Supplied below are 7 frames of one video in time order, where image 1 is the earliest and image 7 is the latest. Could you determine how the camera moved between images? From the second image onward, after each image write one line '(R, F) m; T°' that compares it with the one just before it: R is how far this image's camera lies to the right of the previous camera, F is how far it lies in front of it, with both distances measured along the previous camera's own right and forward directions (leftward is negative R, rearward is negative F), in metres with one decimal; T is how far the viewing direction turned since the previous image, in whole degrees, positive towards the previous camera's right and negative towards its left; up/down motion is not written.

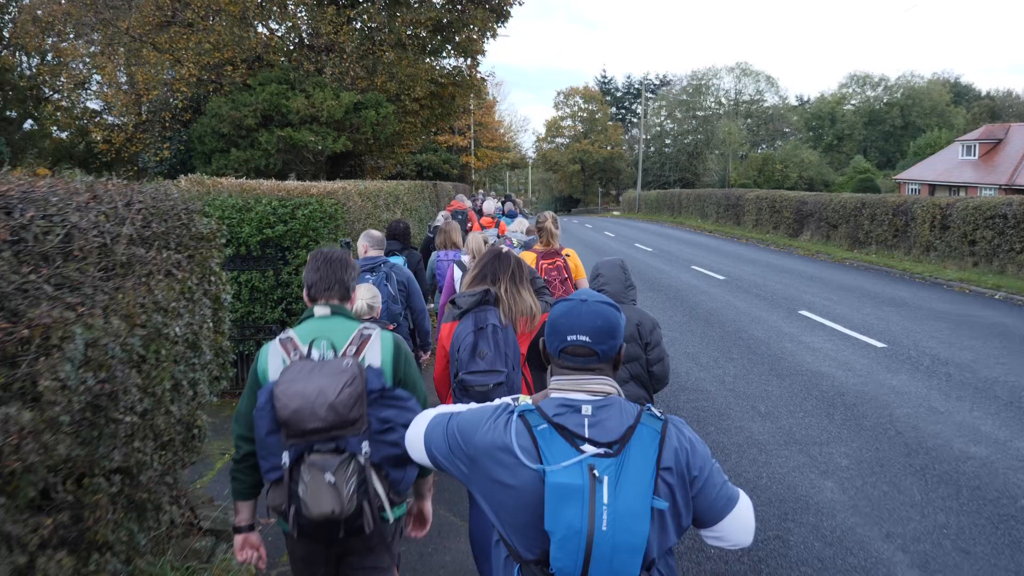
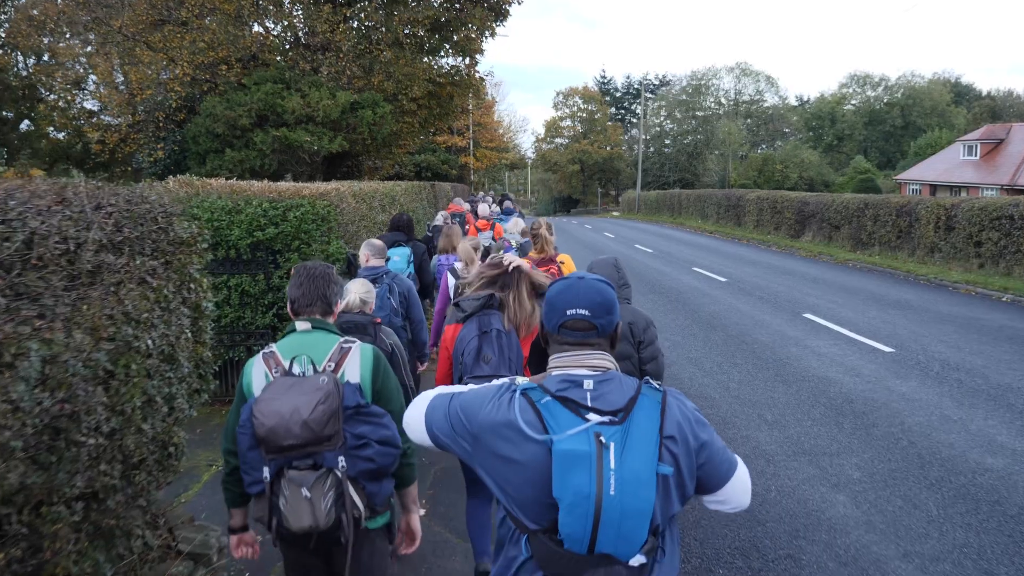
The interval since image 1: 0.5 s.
(0.0, +0.2) m; 0°
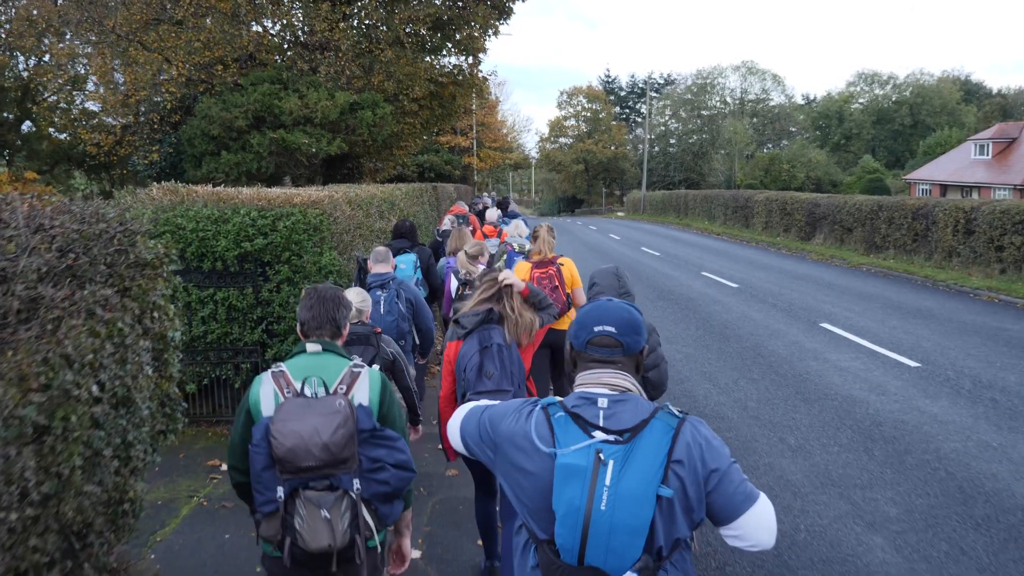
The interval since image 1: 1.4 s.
(0.0, +0.4) m; 0°
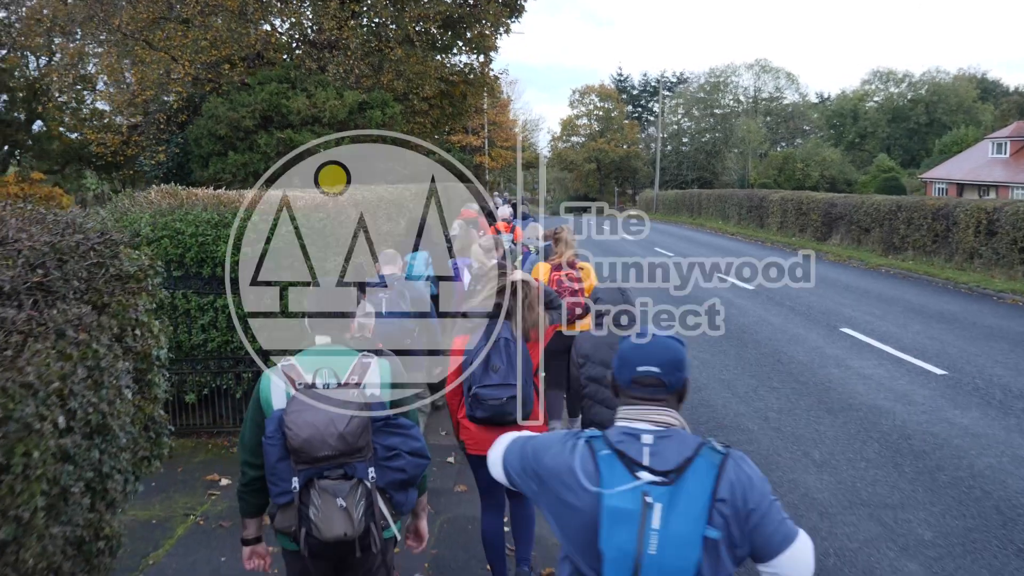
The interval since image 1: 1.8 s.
(0.0, +0.3) m; -1°
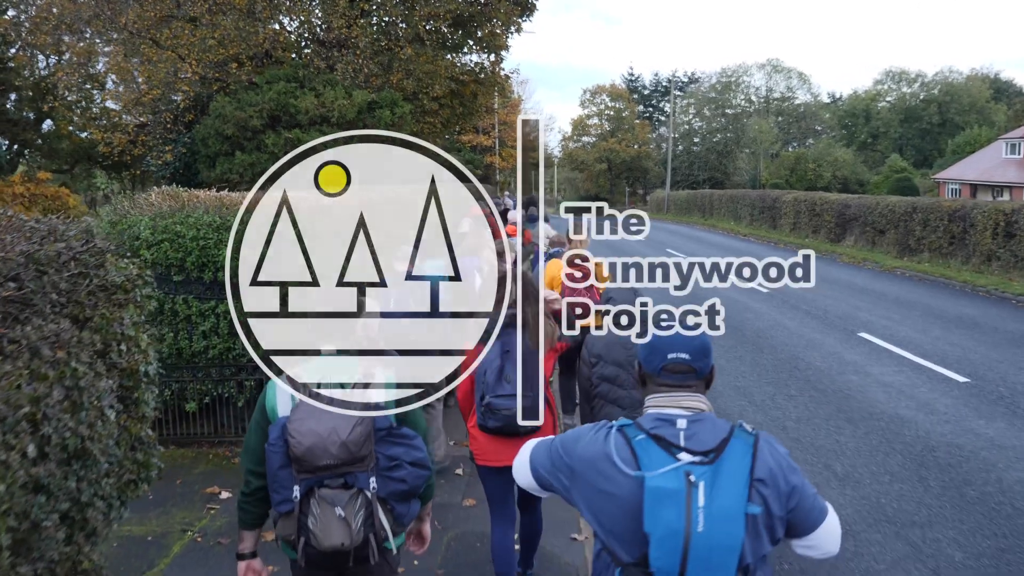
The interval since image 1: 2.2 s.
(0.0, +0.2) m; -1°
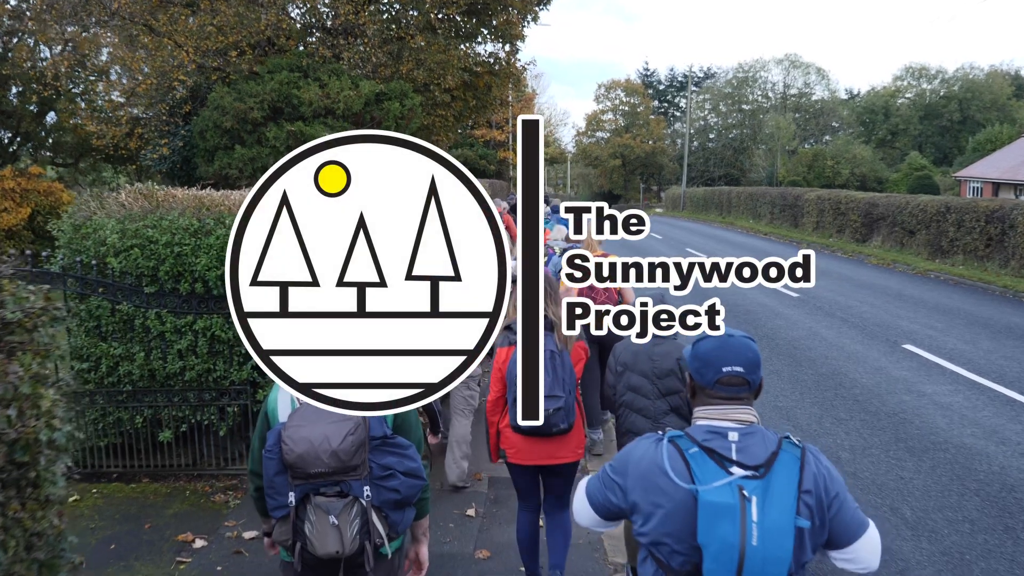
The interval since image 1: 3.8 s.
(-0.1, +0.8) m; -1°
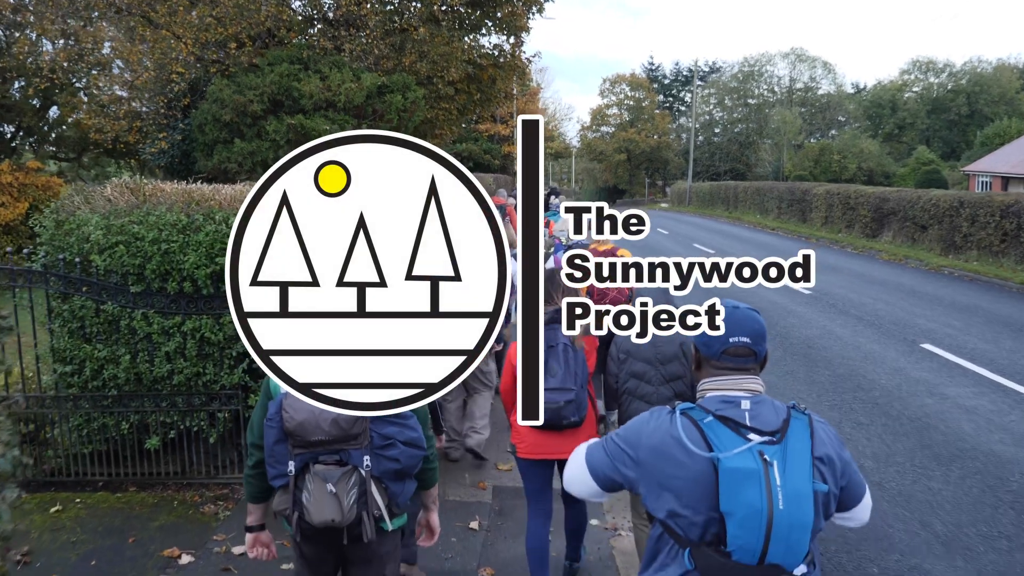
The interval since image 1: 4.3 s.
(0.0, +0.3) m; 0°
